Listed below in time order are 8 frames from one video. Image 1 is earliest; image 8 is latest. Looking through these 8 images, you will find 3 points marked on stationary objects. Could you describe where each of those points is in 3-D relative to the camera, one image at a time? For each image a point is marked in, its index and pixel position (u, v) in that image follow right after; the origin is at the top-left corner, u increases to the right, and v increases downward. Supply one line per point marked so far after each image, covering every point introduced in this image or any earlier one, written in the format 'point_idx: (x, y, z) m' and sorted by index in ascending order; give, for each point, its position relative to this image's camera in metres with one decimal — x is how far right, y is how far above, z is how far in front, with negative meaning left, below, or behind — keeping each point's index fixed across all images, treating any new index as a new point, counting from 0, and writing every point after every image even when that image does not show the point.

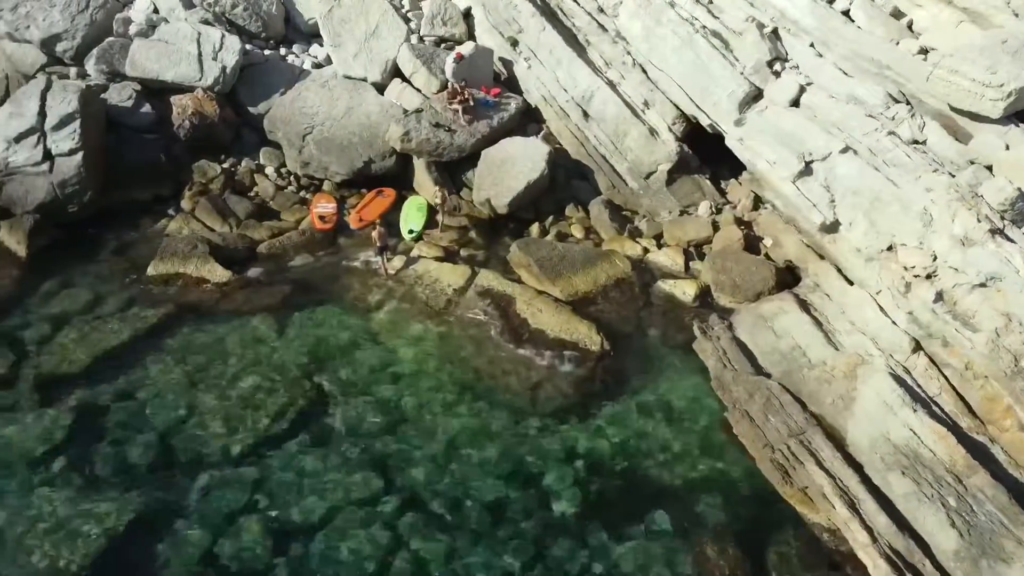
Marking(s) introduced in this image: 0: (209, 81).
0: (-3.8, +2.6, +13.2) m
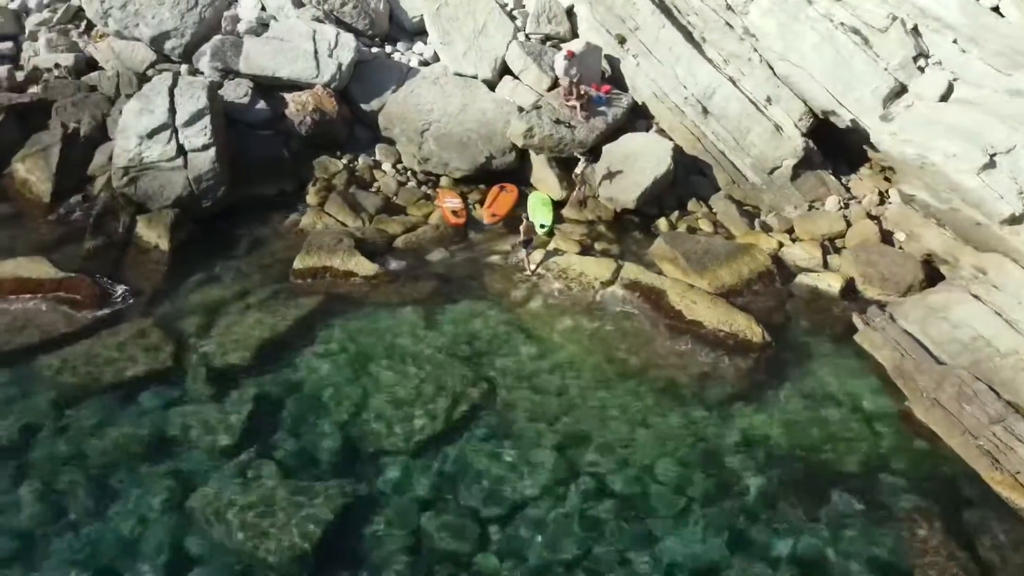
0: (-2.3, +2.6, +13.3) m
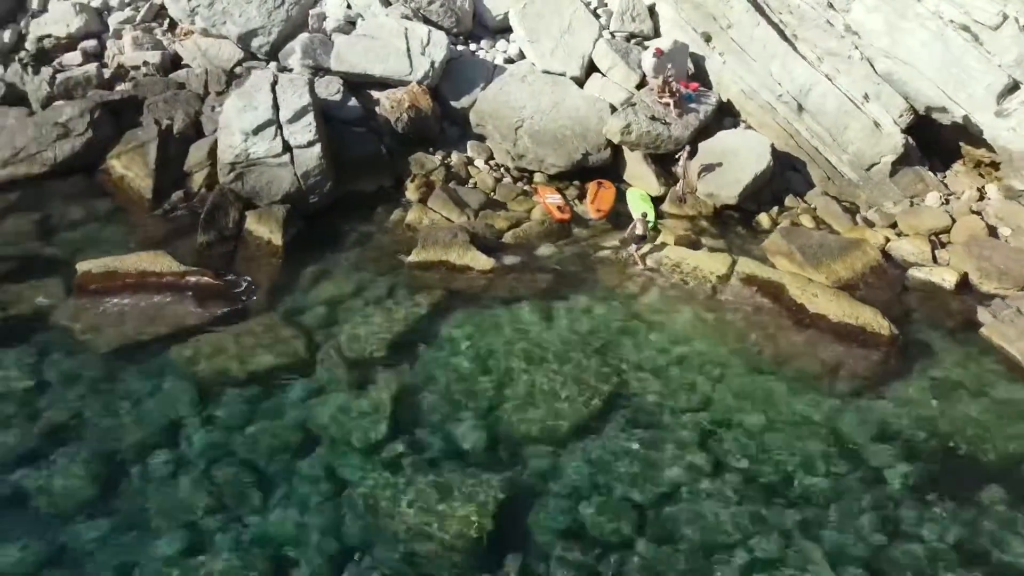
0: (-1.2, +2.7, +13.4) m
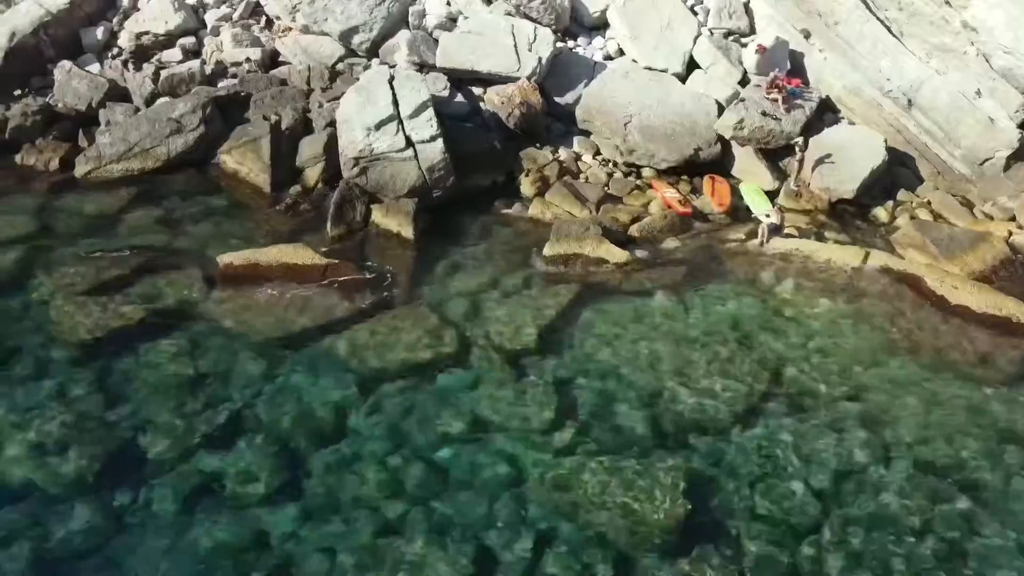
0: (+0.2, +2.8, +13.6) m
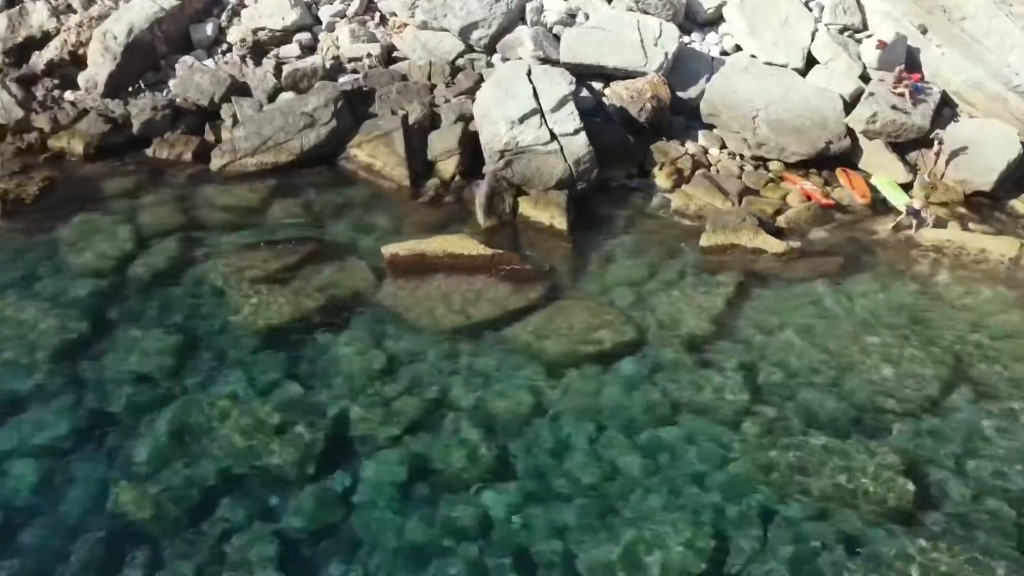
0: (+1.9, +2.9, +13.8) m
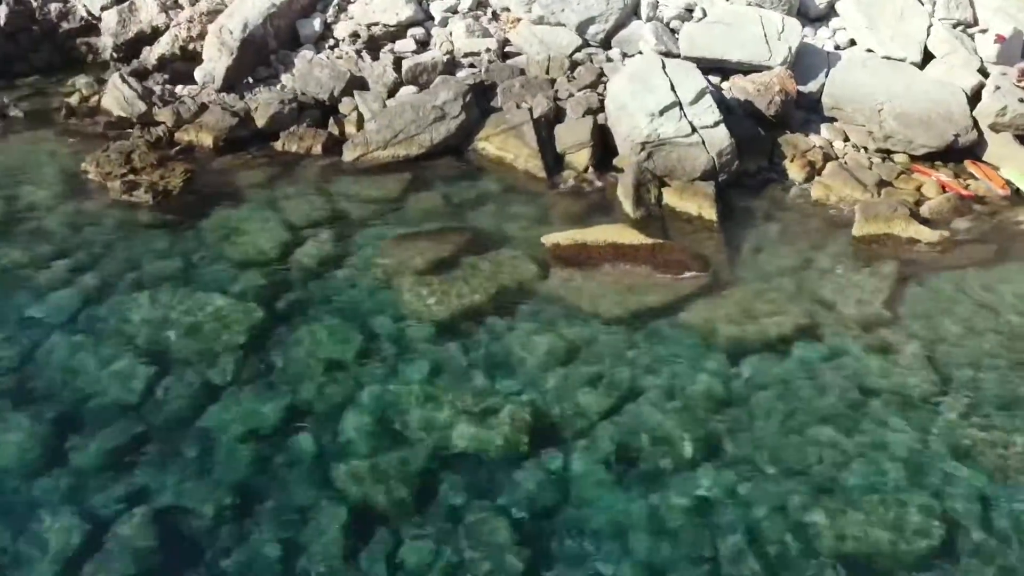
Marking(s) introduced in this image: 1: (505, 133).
0: (+3.5, +3.0, +13.9) m
1: (-0.1, +2.0, +13.7) m
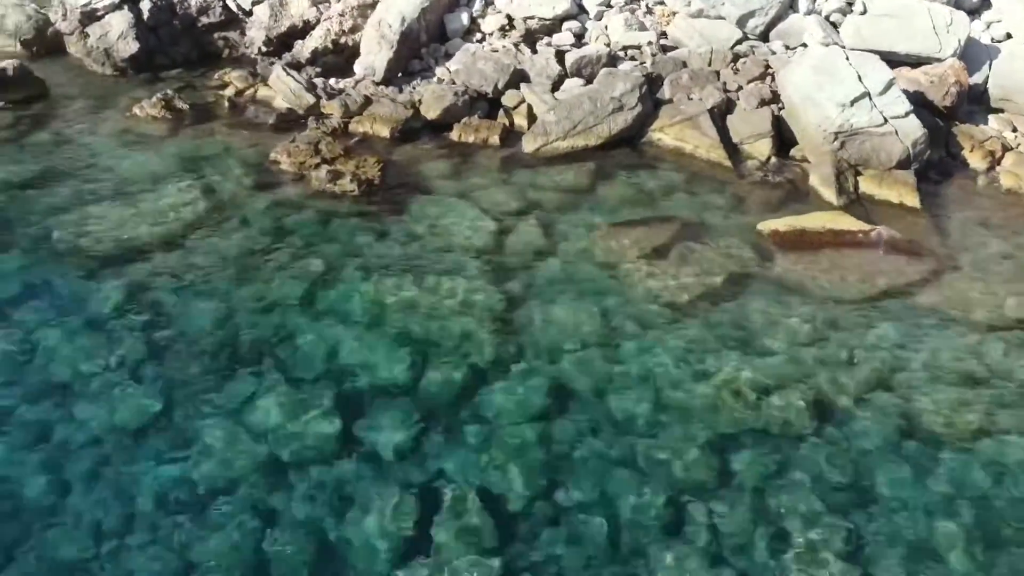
0: (+5.9, +3.2, +14.2) m
1: (+2.3, +2.2, +13.9) m
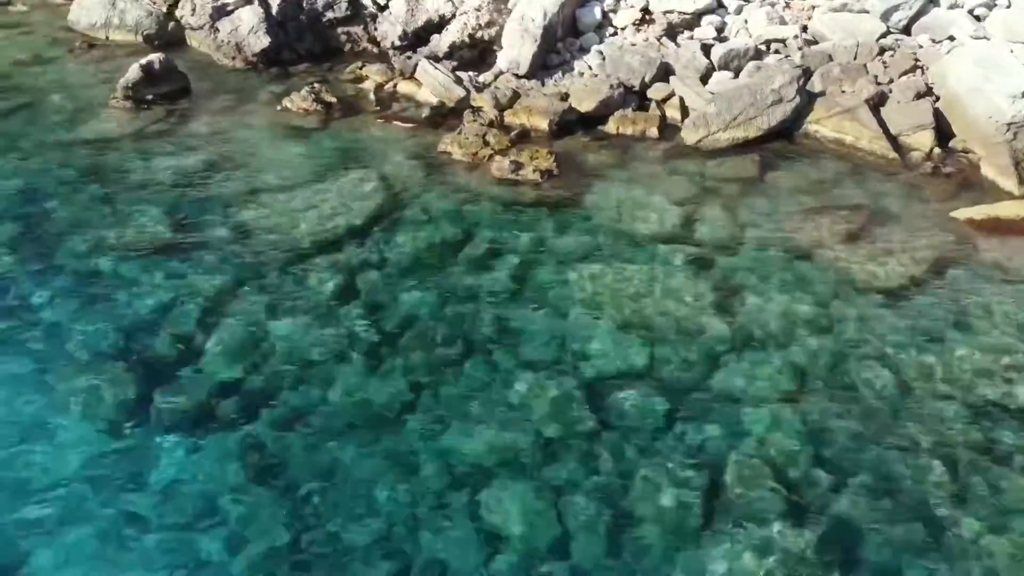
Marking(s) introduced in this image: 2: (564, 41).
0: (+8.1, +3.3, +14.4) m
1: (+4.5, +2.3, +14.2) m
2: (+0.9, +4.0, +16.9) m
